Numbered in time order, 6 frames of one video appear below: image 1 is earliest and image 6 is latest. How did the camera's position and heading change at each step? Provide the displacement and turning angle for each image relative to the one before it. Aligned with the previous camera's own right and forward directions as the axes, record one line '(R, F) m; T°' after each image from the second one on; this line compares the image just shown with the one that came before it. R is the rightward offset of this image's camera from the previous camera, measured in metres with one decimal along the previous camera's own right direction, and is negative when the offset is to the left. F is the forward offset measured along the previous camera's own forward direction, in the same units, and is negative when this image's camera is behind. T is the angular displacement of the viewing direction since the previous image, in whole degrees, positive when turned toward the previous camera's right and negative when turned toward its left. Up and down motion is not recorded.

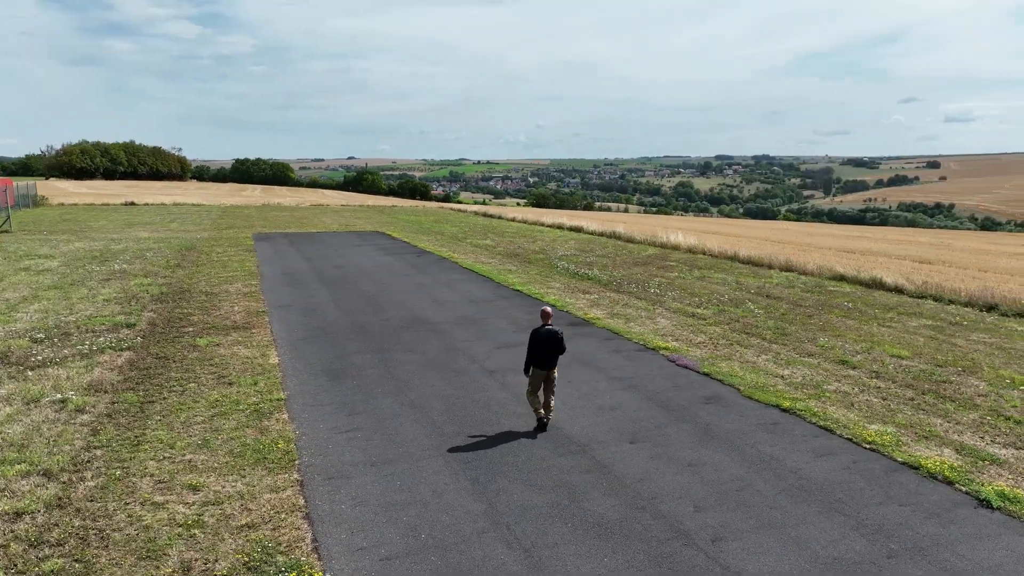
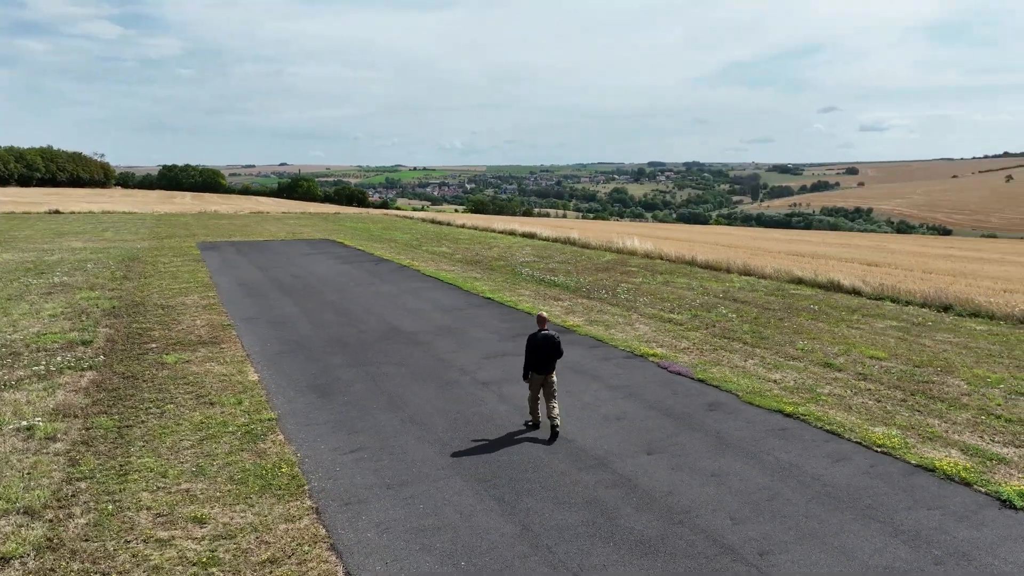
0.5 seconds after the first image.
(-0.8, +0.3) m; +5°
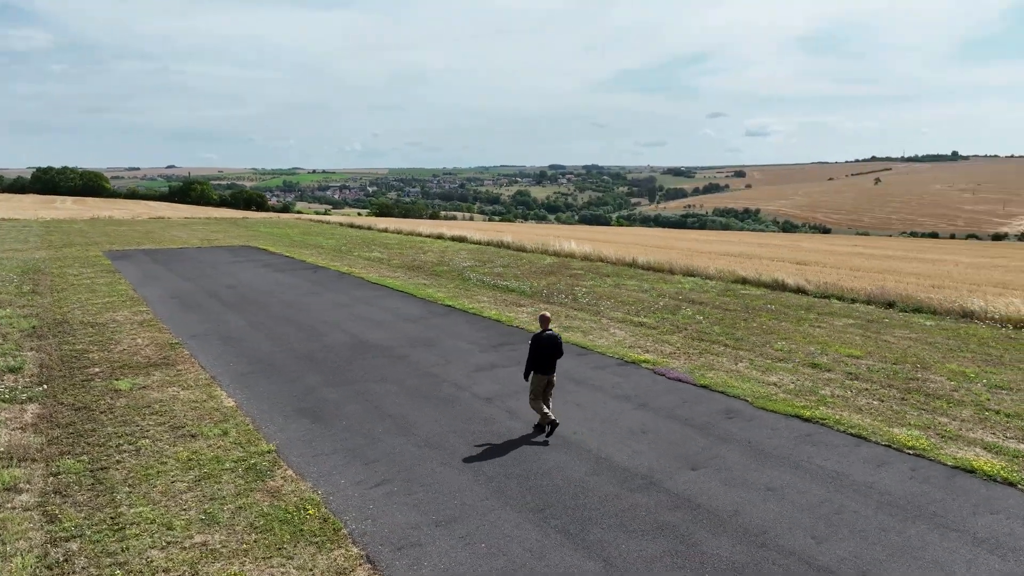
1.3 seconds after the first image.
(-1.3, +0.7) m; +7°
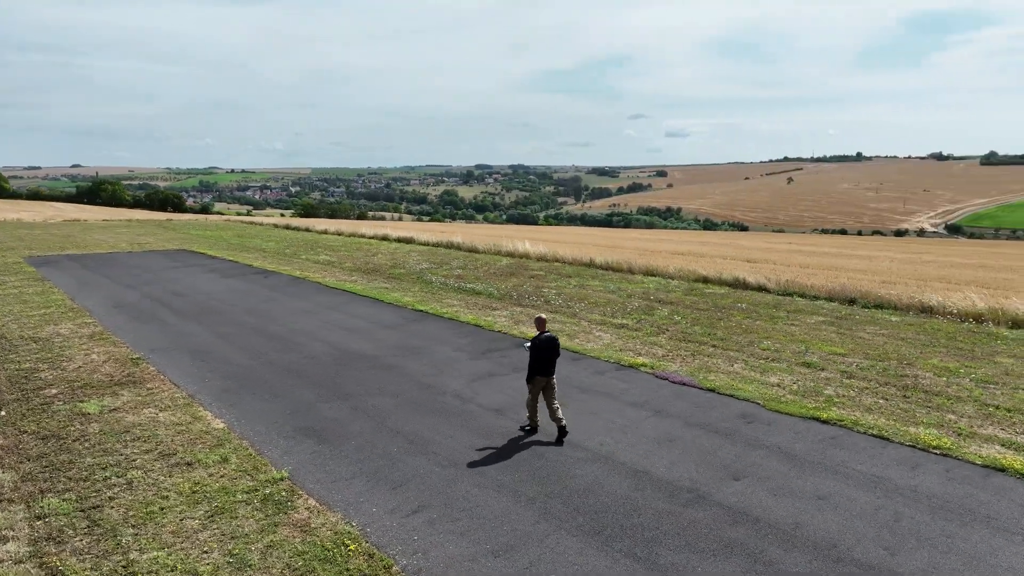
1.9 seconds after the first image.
(-1.0, +0.5) m; +6°
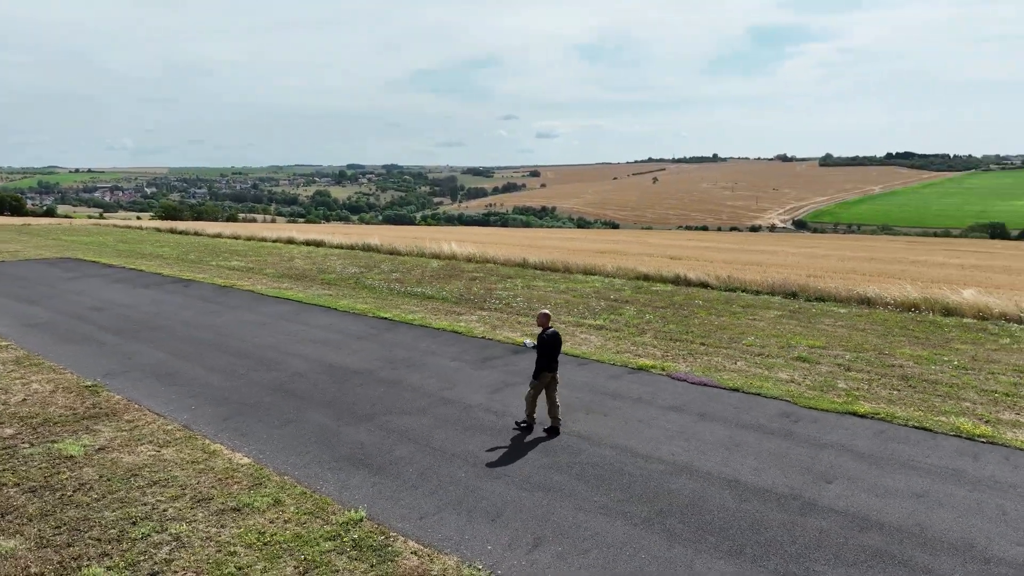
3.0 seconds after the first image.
(-1.9, +0.7) m; +10°
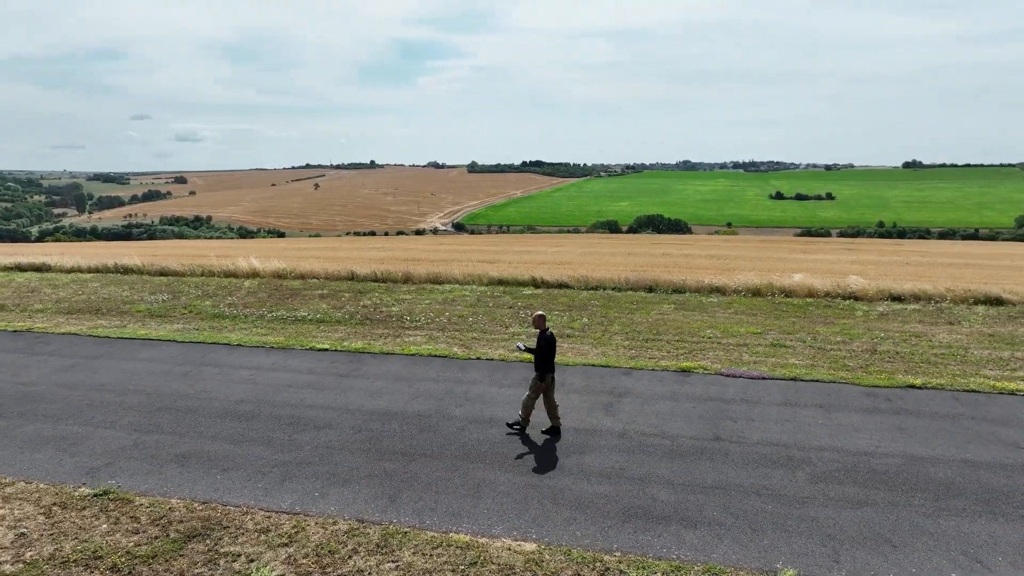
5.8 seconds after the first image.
(-5.2, +2.3) m; +26°
